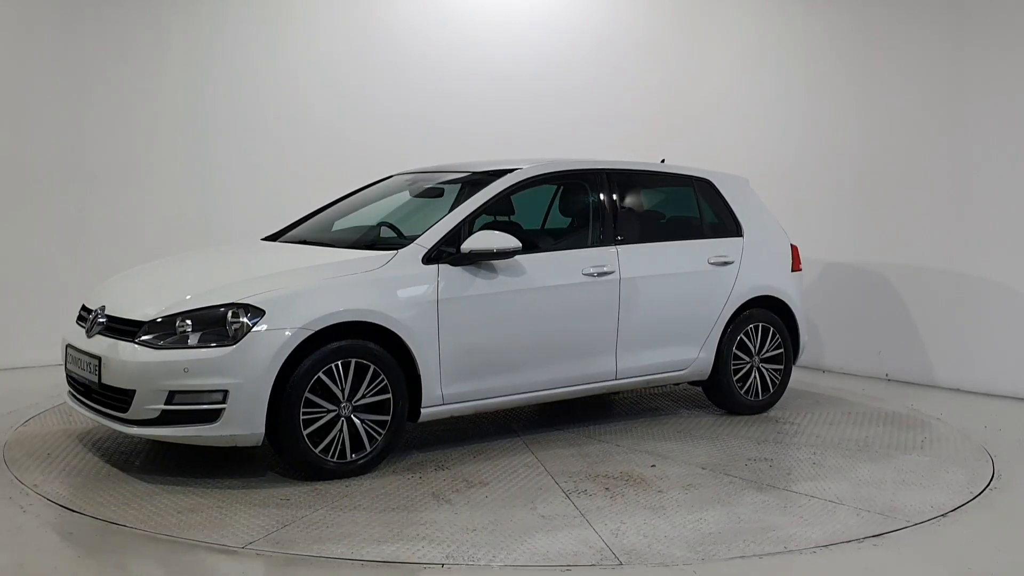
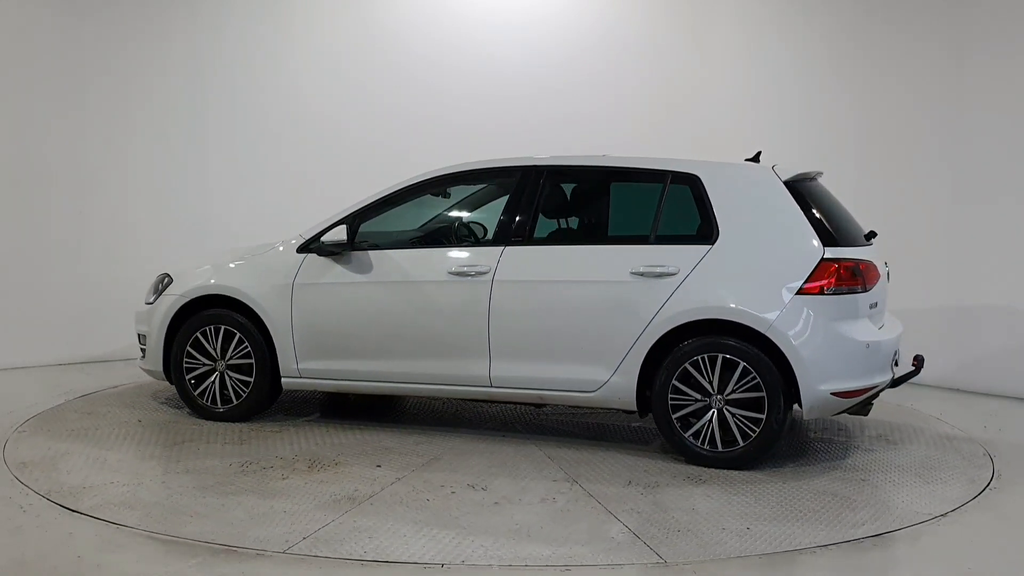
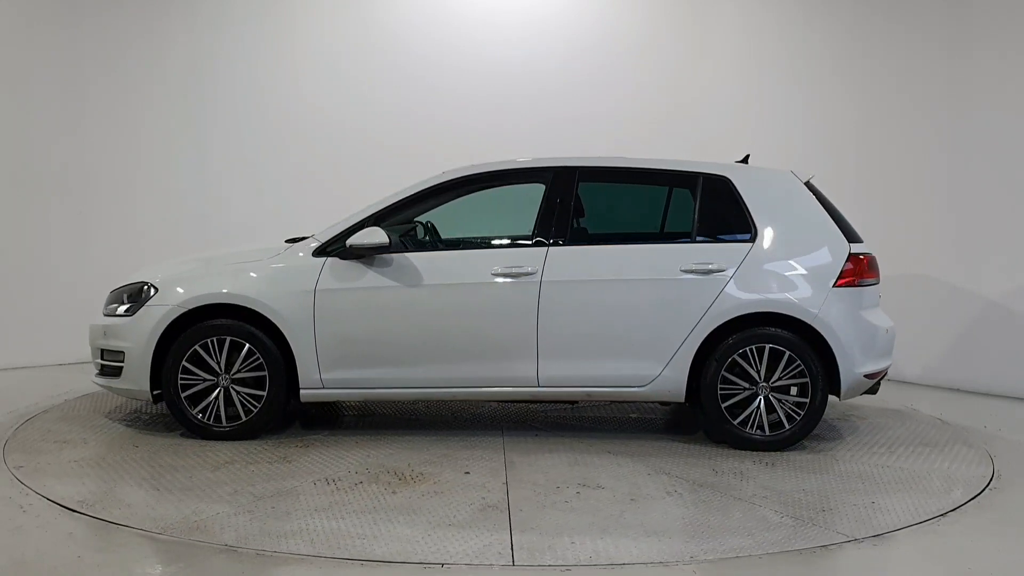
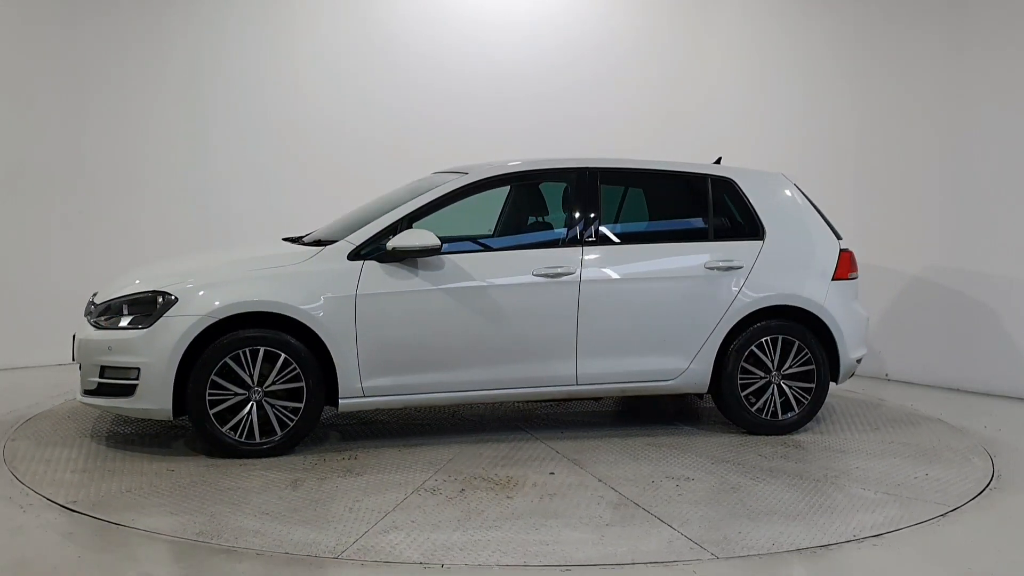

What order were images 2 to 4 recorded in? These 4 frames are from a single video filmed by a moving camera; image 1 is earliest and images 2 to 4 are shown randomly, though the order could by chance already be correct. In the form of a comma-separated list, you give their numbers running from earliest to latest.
4, 3, 2
